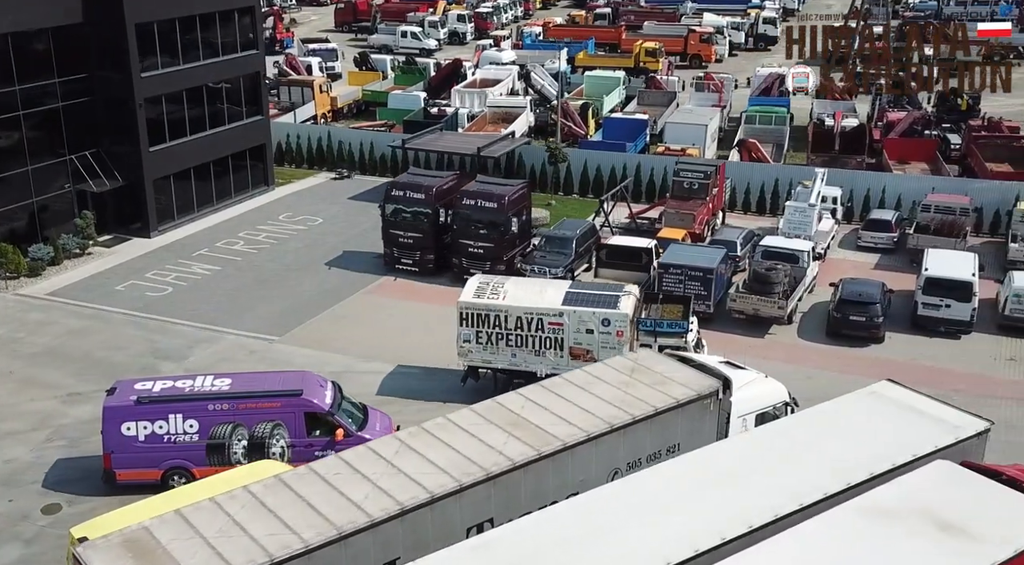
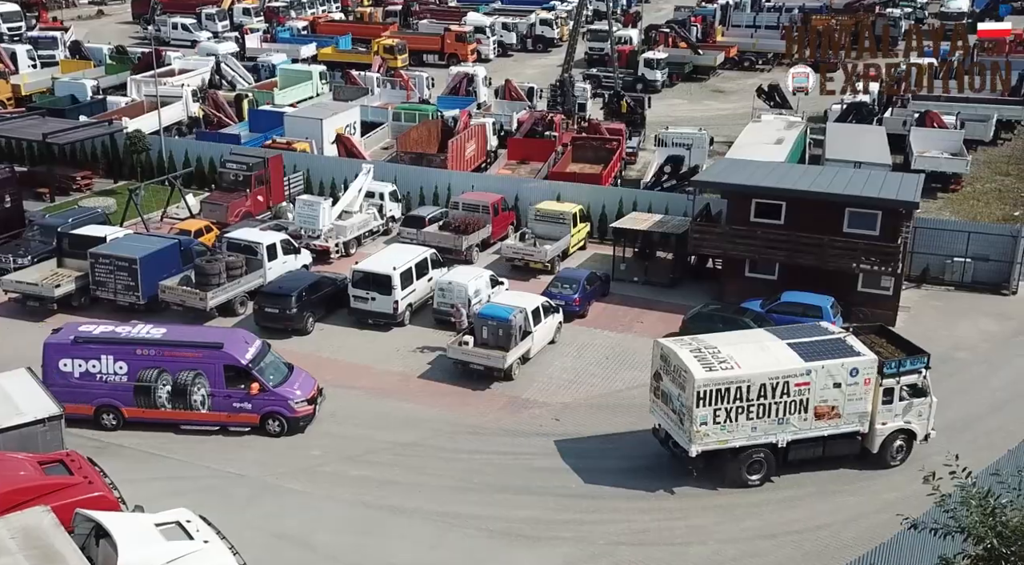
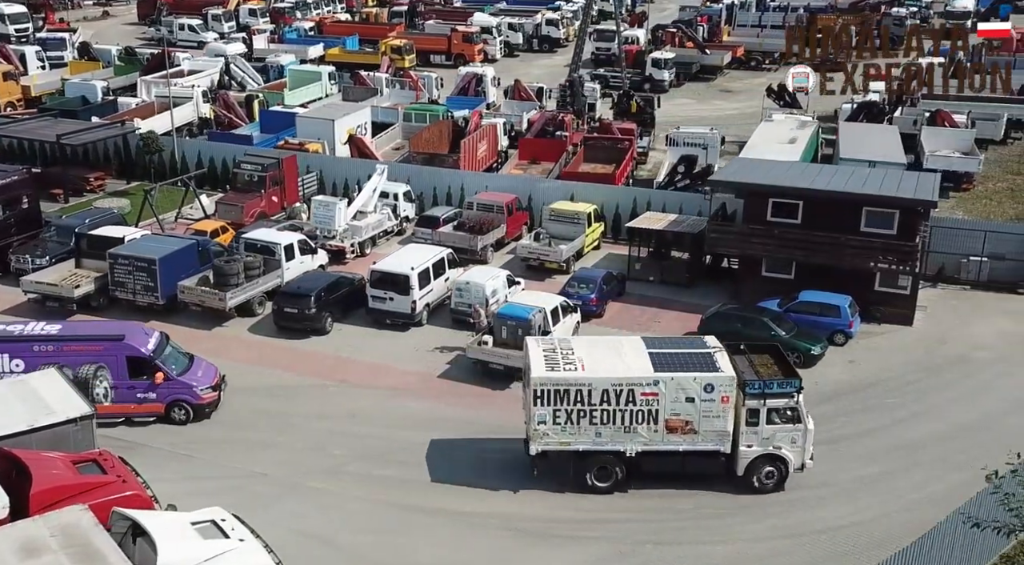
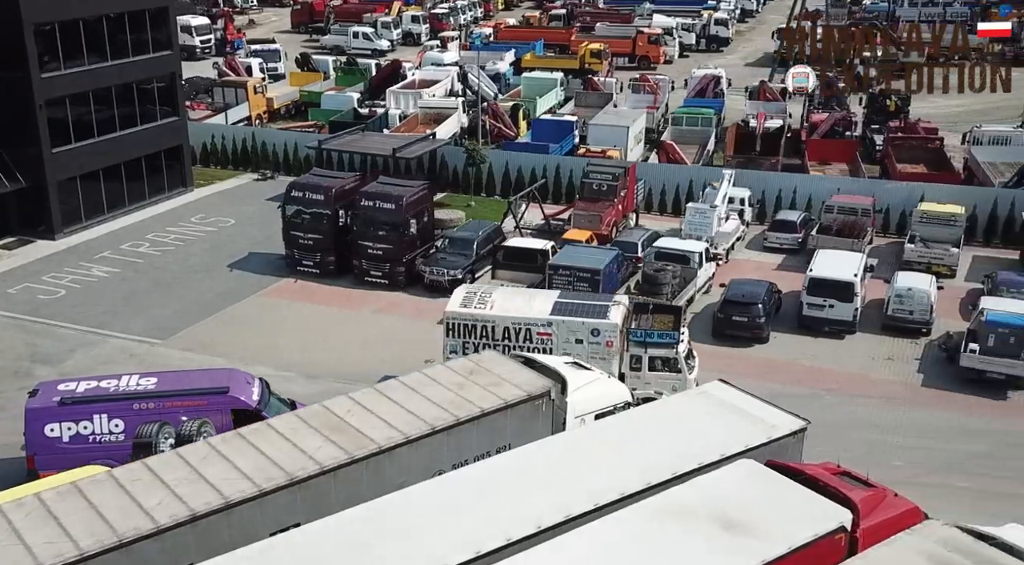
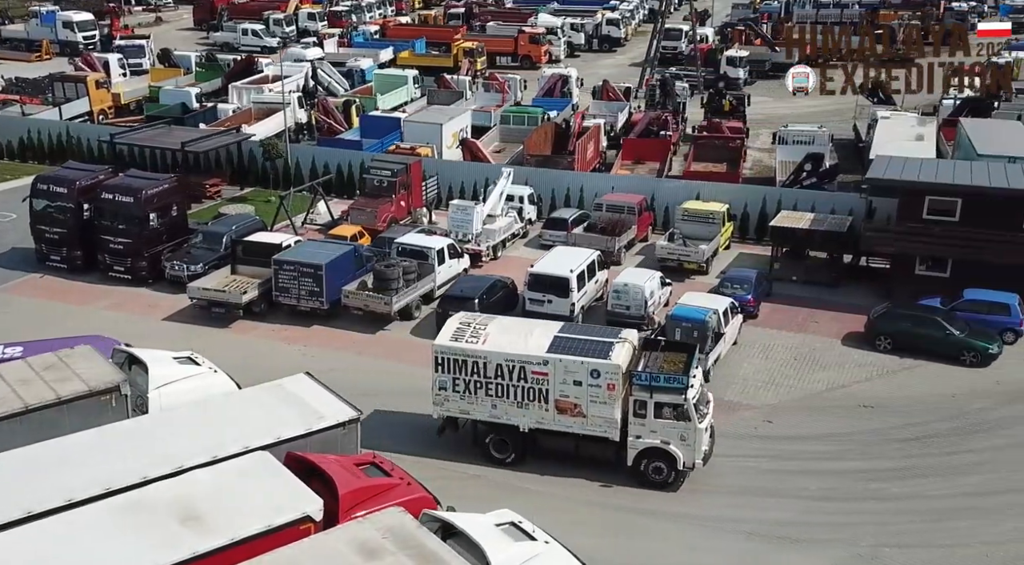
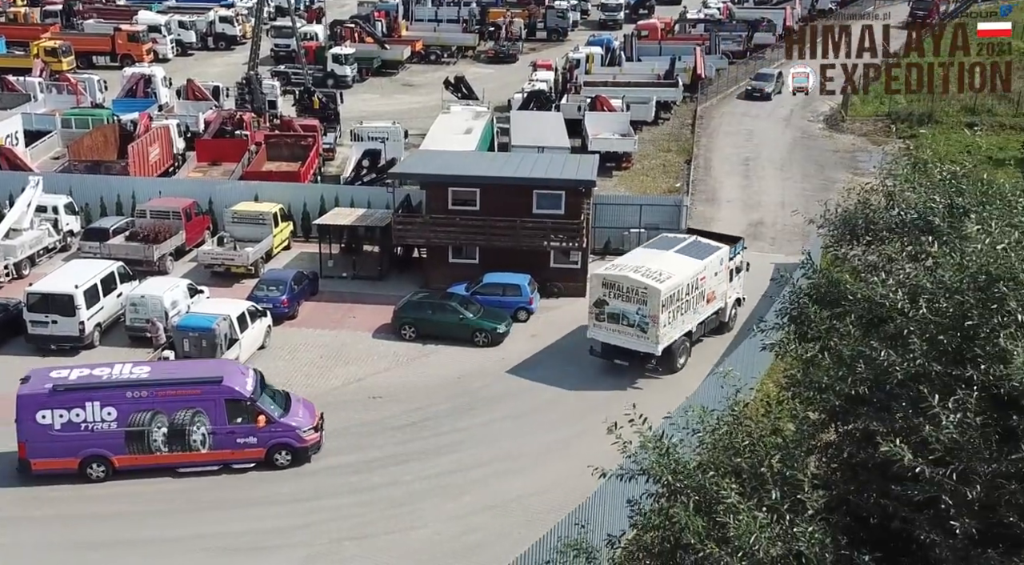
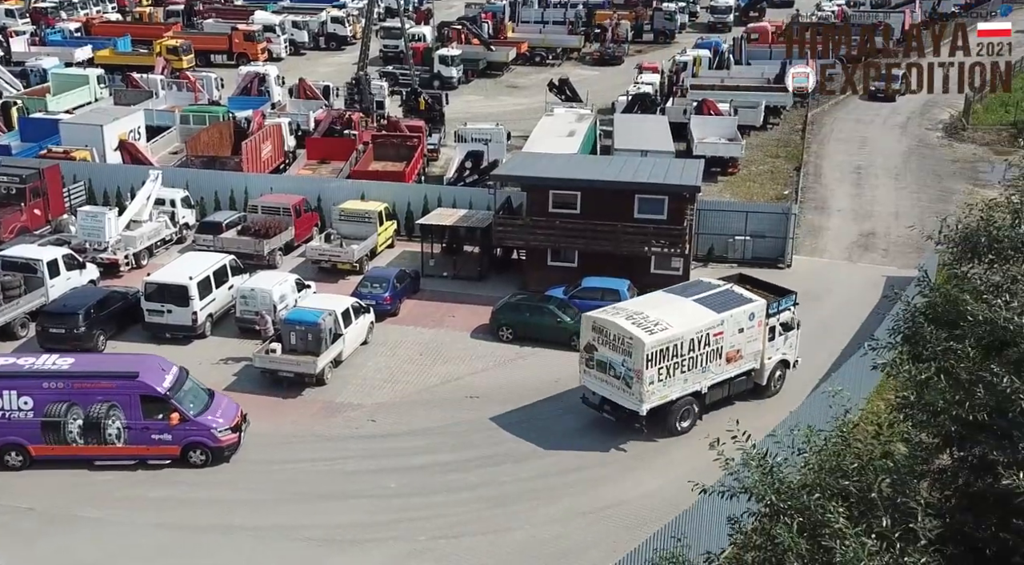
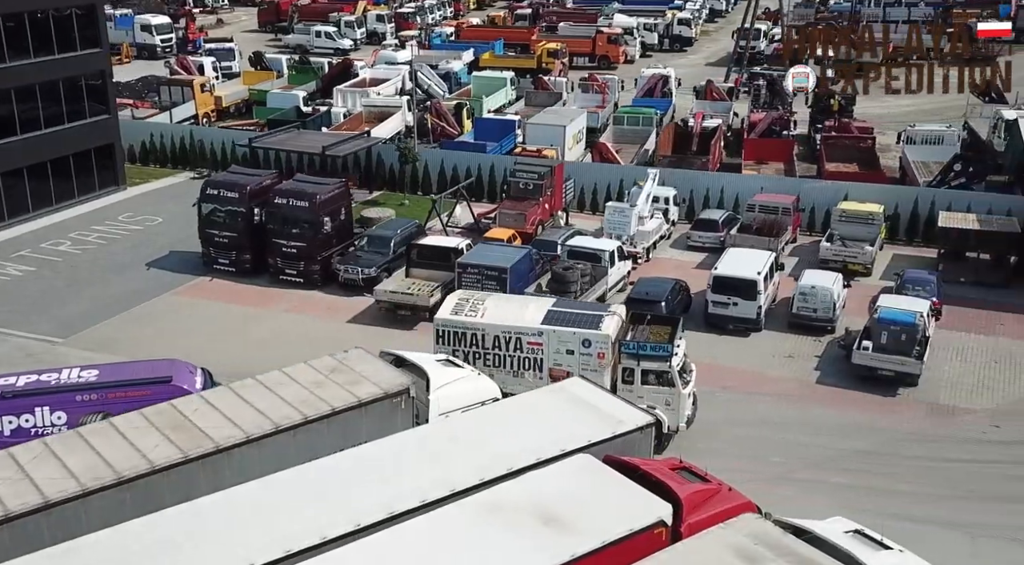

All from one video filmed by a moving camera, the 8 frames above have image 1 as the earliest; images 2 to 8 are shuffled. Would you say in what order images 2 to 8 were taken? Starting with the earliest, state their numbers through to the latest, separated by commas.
4, 8, 5, 3, 2, 7, 6
